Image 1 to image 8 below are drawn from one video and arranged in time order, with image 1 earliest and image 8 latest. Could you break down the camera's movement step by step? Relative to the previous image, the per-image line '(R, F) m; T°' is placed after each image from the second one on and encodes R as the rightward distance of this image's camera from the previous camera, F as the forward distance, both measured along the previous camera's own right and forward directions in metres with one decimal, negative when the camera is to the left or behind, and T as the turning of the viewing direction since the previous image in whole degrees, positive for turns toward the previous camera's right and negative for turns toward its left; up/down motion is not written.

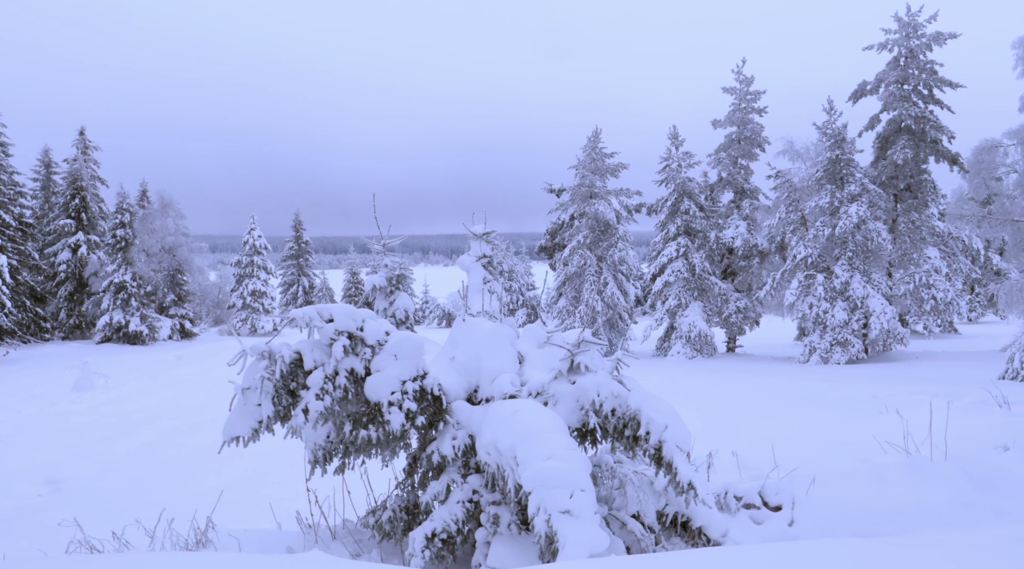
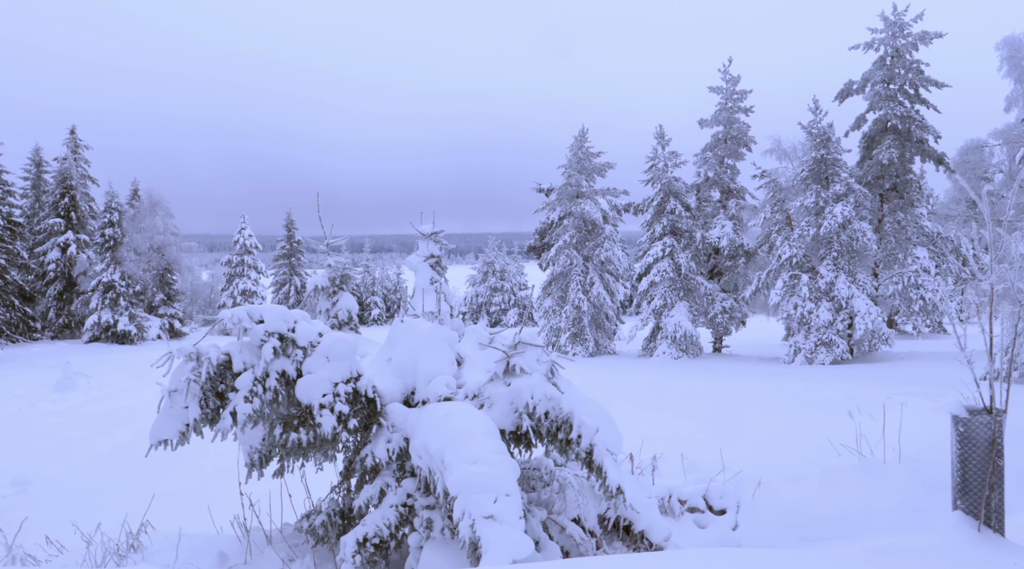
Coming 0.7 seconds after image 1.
(+0.4, +0.1) m; 0°
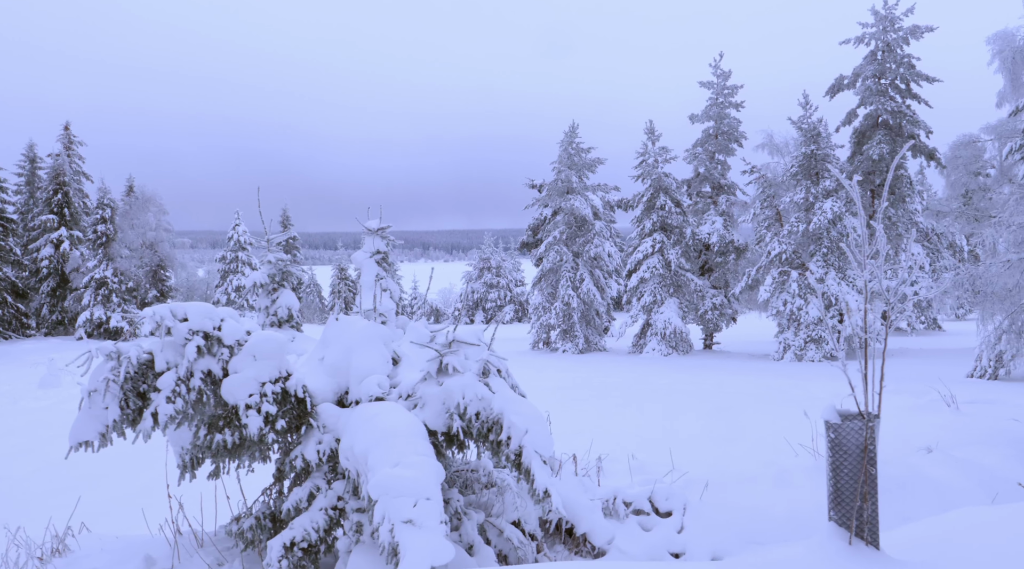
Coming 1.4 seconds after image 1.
(+0.5, +0.2) m; 0°
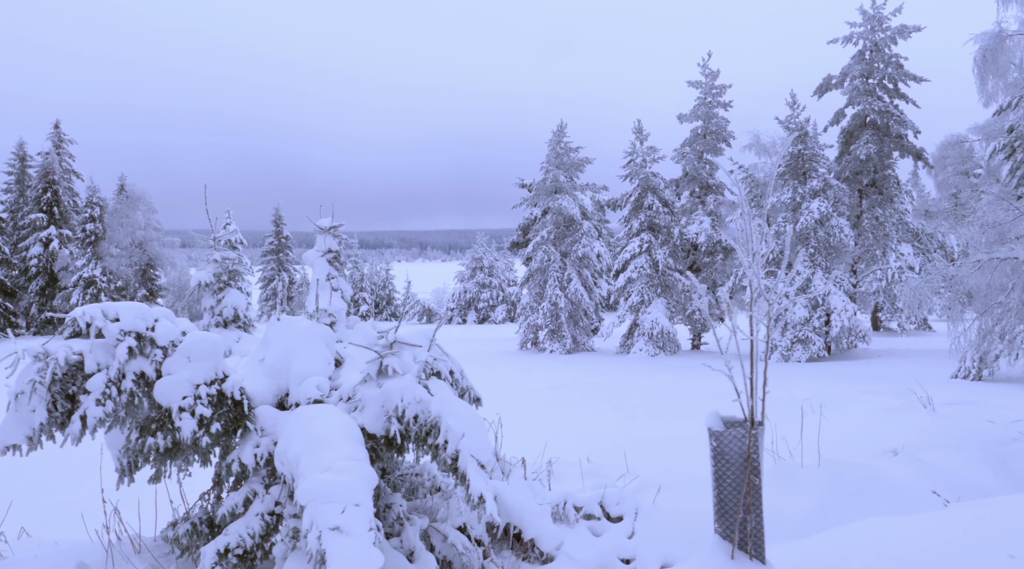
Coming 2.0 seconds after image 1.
(+0.4, +0.1) m; 0°
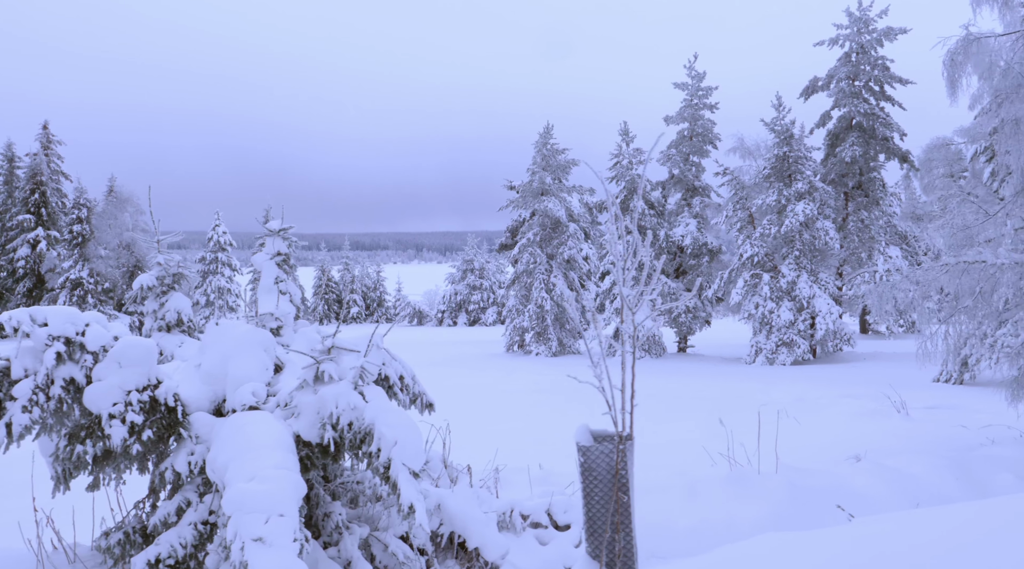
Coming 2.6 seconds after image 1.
(+0.4, +0.1) m; 0°
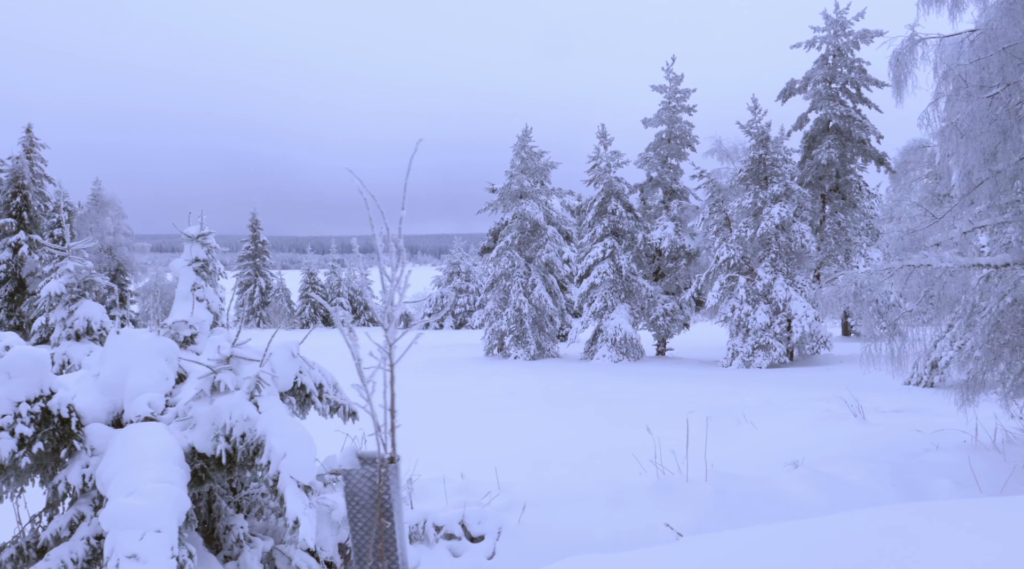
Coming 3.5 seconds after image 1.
(+0.6, +0.1) m; 0°
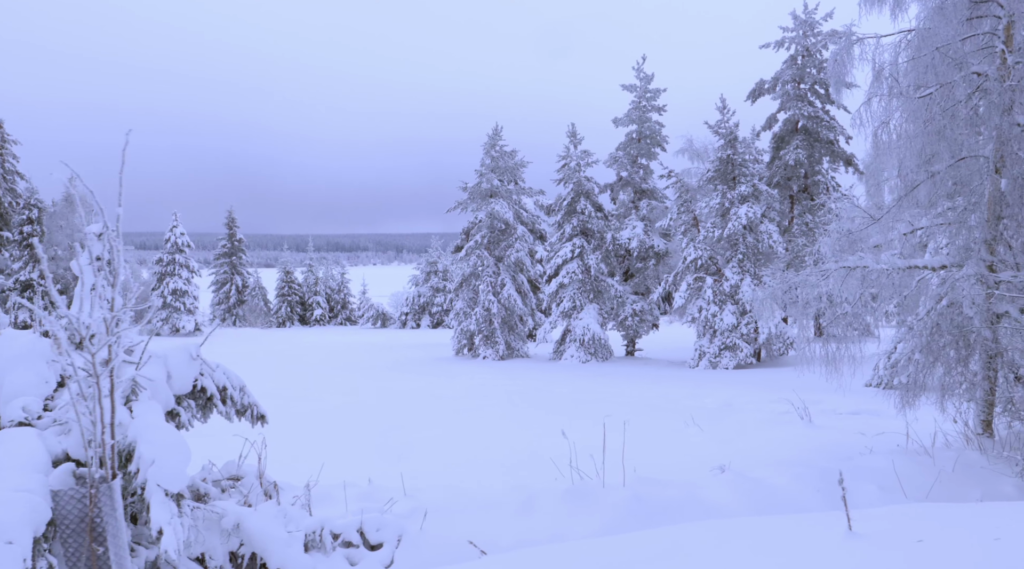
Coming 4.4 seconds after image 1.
(+0.6, +0.2) m; +1°
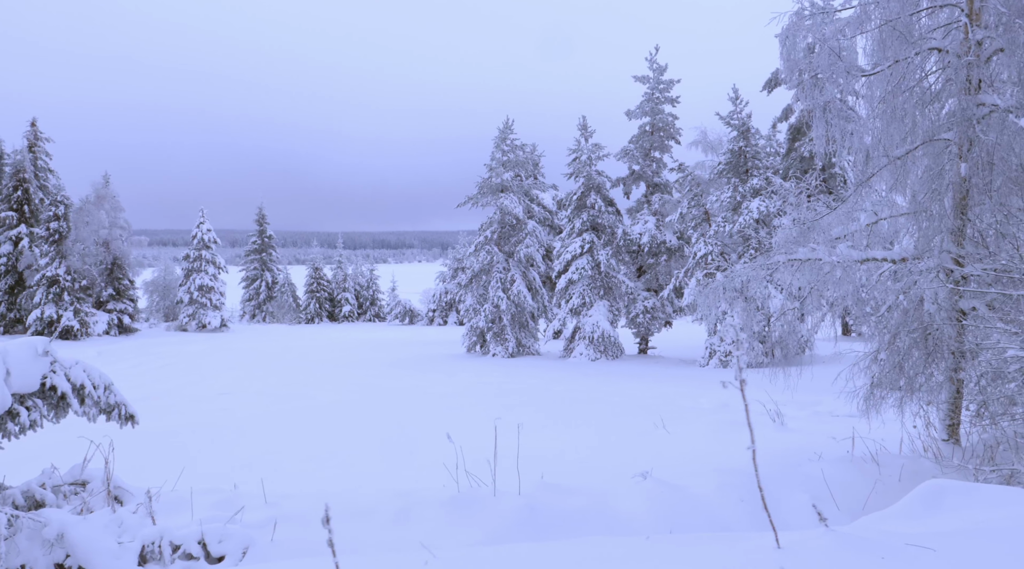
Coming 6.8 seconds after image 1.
(+1.2, +0.6) m; -3°
